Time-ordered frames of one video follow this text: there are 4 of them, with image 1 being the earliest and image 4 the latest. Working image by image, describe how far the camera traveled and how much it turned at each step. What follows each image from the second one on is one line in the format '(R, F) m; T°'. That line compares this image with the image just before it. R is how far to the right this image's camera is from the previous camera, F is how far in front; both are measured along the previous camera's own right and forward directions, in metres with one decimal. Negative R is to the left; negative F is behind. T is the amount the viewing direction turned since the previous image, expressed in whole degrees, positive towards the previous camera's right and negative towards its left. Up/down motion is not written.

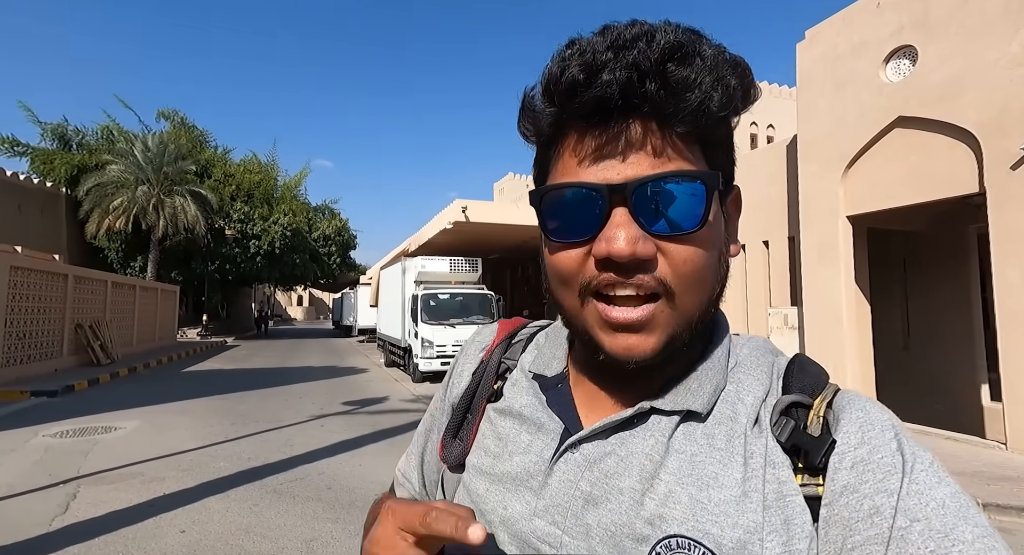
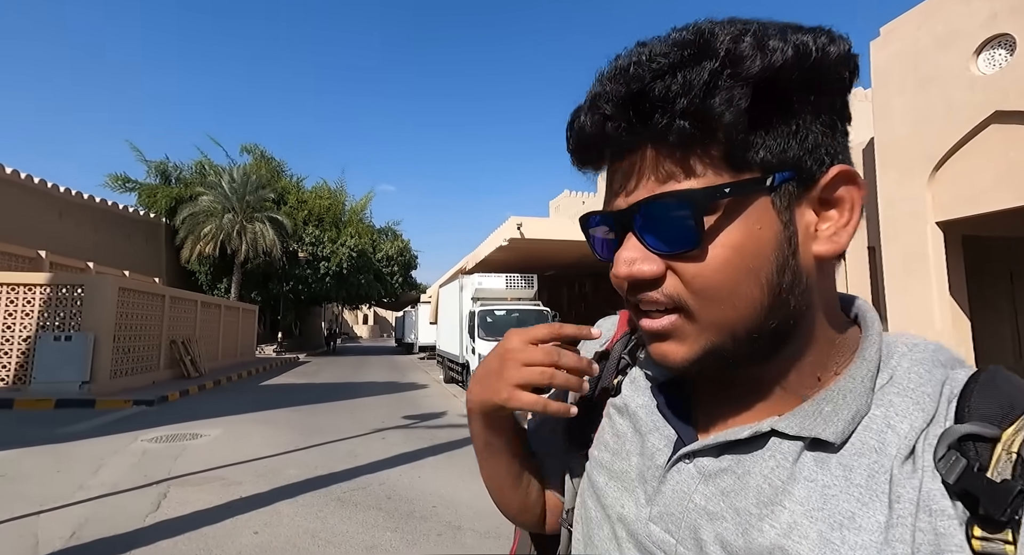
(+0.3, -0.1) m; -7°
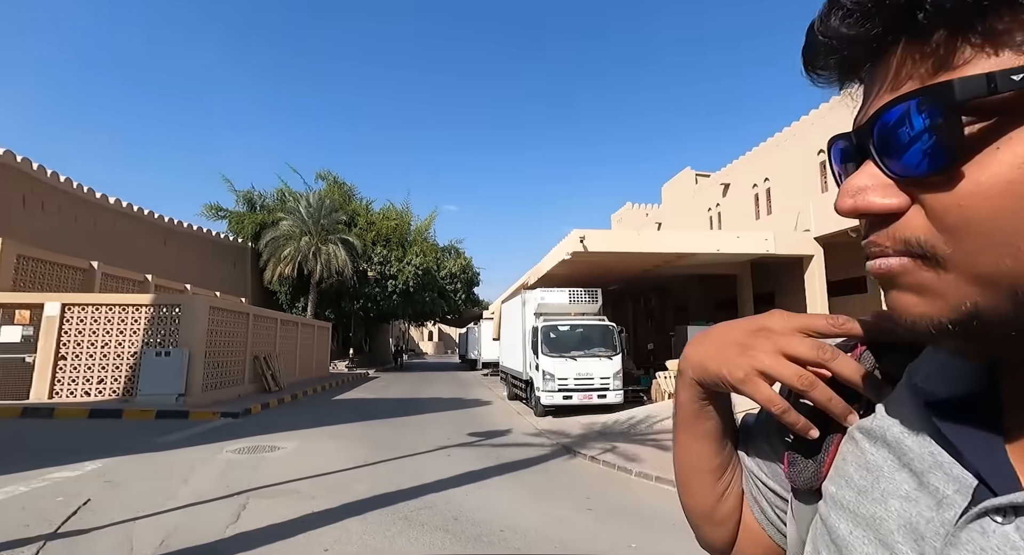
(+0.1, 0.0) m; -7°
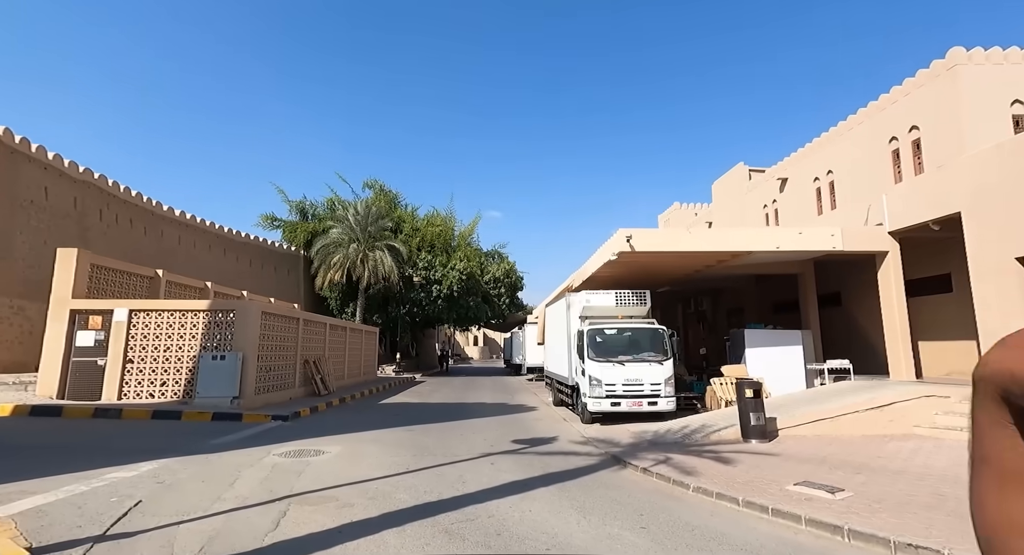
(0.0, +0.3) m; -5°
